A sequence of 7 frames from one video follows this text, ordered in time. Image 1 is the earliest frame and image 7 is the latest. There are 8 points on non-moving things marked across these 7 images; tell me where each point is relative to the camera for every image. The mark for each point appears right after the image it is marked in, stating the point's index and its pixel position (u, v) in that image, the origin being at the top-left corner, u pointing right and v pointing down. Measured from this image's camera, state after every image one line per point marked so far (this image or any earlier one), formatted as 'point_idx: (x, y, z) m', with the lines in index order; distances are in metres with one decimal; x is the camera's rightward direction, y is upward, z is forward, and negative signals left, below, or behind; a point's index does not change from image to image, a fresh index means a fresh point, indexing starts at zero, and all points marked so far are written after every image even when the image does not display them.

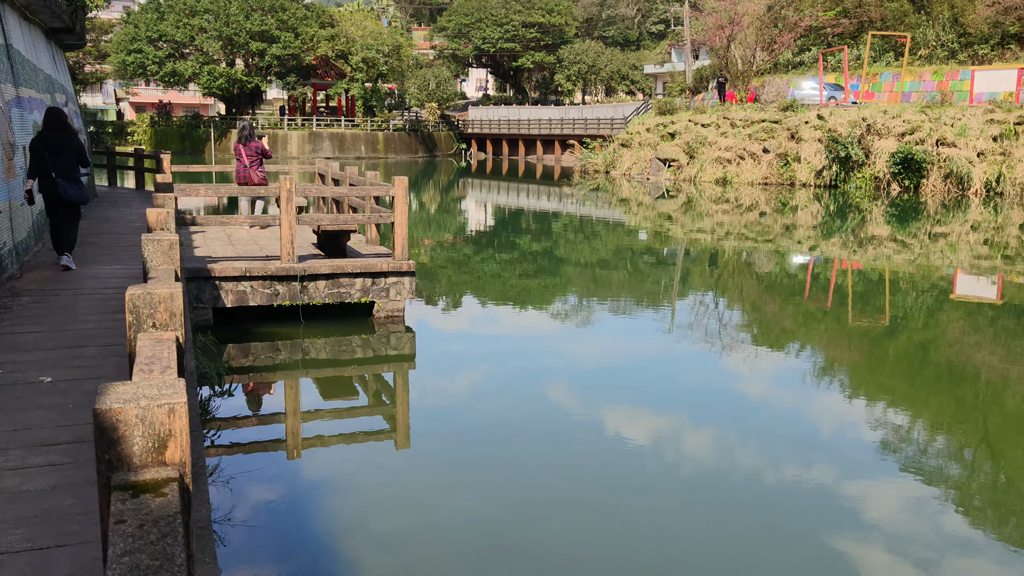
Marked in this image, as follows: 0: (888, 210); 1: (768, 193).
0: (+6.7, +1.4, +16.2) m
1: (+5.1, +1.9, +18.2) m
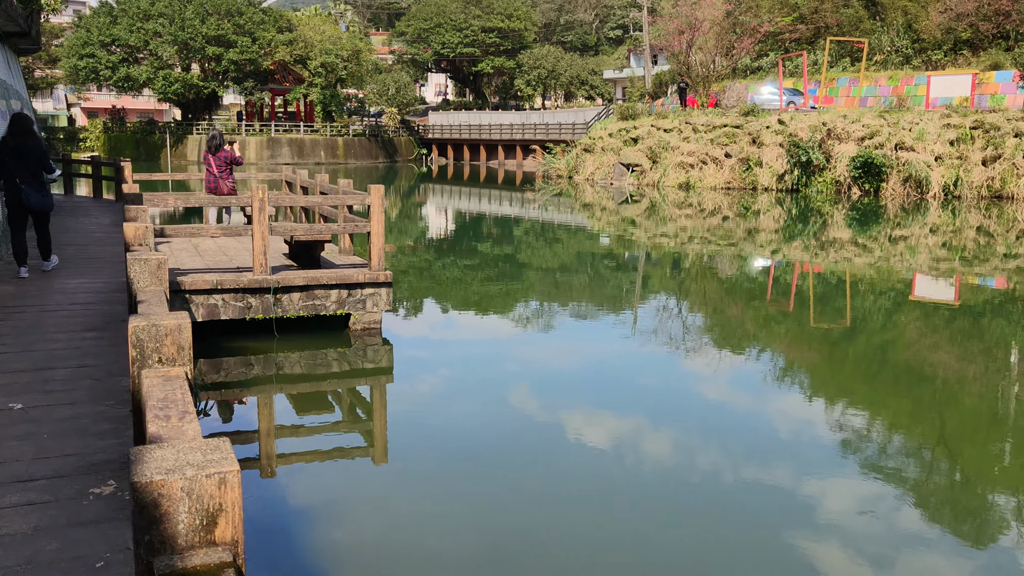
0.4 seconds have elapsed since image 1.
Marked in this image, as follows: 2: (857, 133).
0: (+6.1, +1.4, +16.4) m
1: (+4.4, +1.8, +18.3) m
2: (+6.4, +2.9, +16.9) m
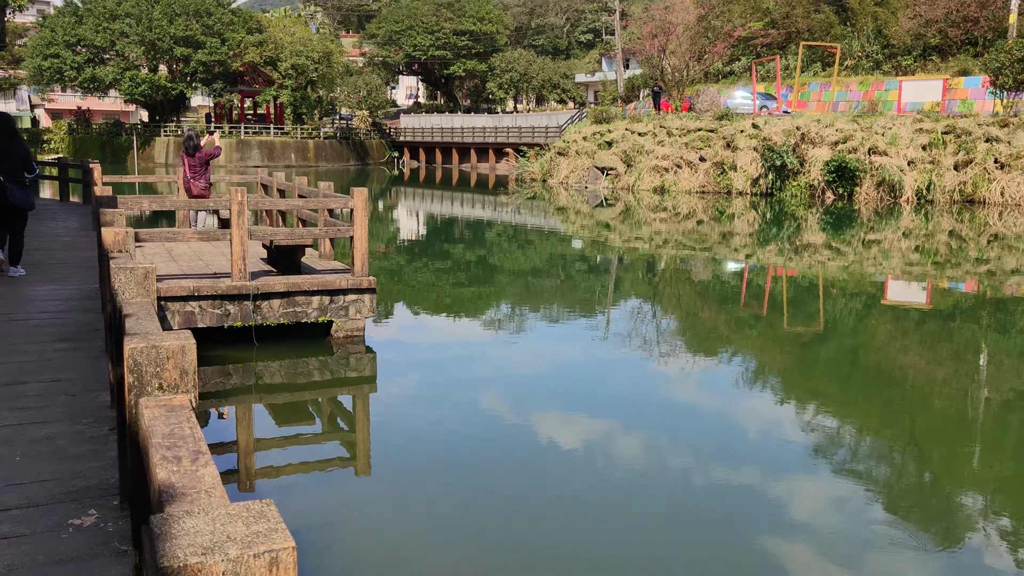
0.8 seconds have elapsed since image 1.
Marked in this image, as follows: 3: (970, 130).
0: (+5.6, +1.3, +16.4) m
1: (+3.9, +1.7, +18.3) m
2: (+5.9, +2.8, +16.9) m
3: (+8.1, +2.8, +16.1) m
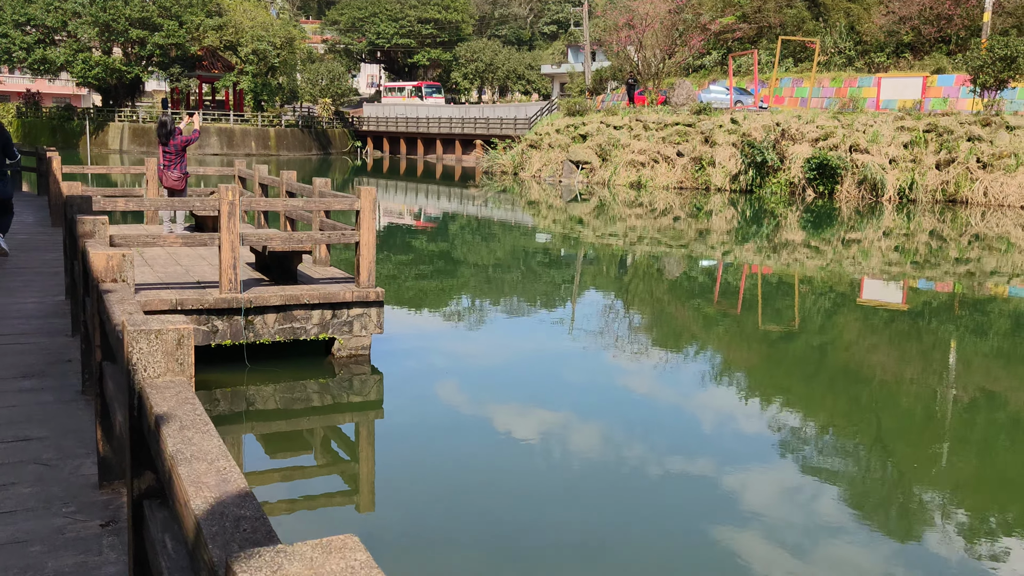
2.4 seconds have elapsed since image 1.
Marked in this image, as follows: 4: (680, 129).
0: (+5.2, +1.3, +16.2) m
1: (+3.4, +1.8, +17.9) m
2: (+5.5, +2.8, +16.7) m
3: (+7.7, +2.8, +15.9) m
4: (+3.5, +3.3, +18.8) m
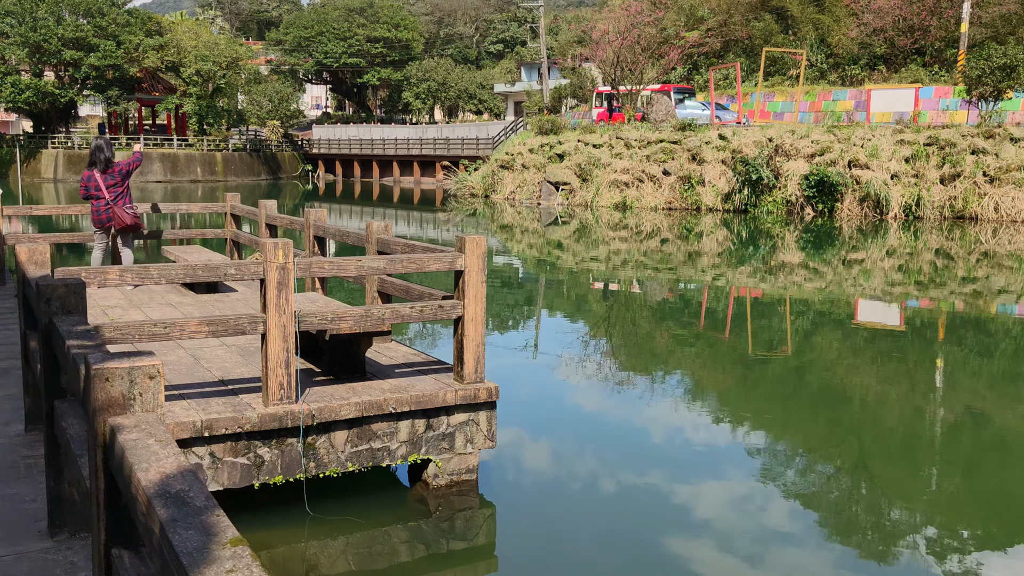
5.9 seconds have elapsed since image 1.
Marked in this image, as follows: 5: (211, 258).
0: (+4.9, +0.9, +15.3) m
1: (+3.0, +1.3, +16.9) m
2: (+5.1, +2.4, +15.8) m
3: (+7.4, +2.5, +15.2) m
4: (+3.0, +2.8, +17.8) m
5: (-1.6, +0.2, +4.8) m
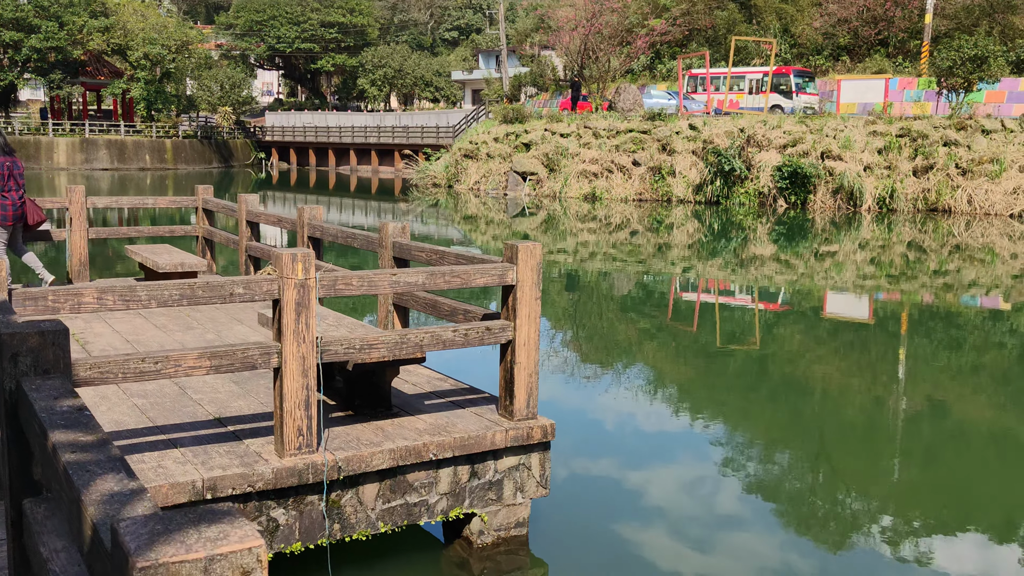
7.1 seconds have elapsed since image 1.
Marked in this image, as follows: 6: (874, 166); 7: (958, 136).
0: (+4.4, +1.0, +15.0) m
1: (+2.4, +1.4, +16.6) m
2: (+4.6, +2.5, +15.6) m
3: (+6.9, +2.6, +15.1) m
4: (+2.3, +2.9, +17.5) m
5: (-1.5, +0.1, +4.3) m
6: (+6.1, +2.0, +15.3) m
7: (+7.3, +2.5, +15.0) m
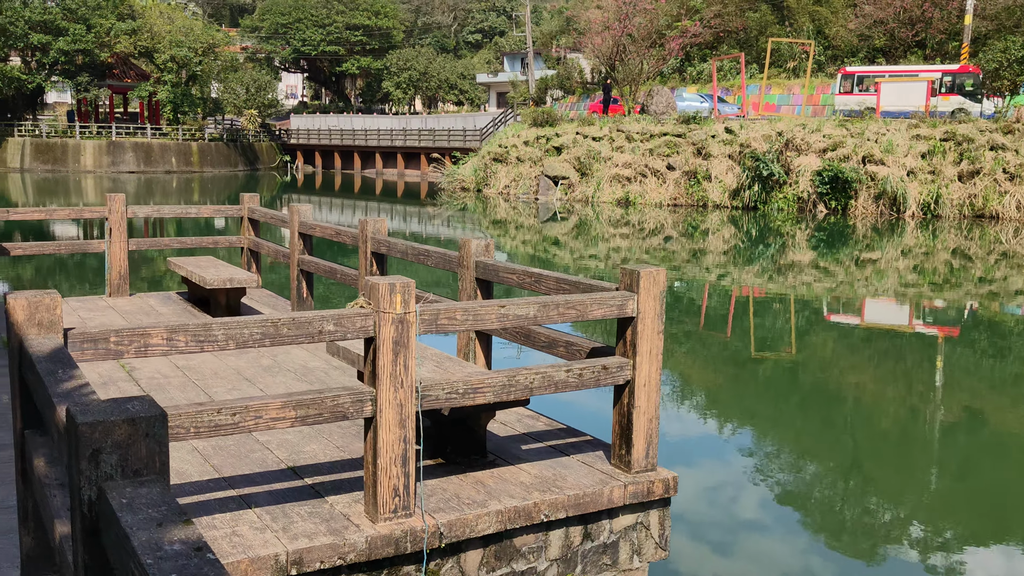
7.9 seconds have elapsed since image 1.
0: (+4.9, +0.9, +14.7) m
1: (+2.9, +1.3, +16.3) m
2: (+5.1, +2.4, +15.2) m
3: (+7.4, +2.4, +14.7) m
4: (+2.9, +2.8, +17.1) m
5: (-1.2, +0.1, +4.0) m
6: (+6.6, +1.9, +14.8) m
7: (+7.9, +2.4, +14.5) m
